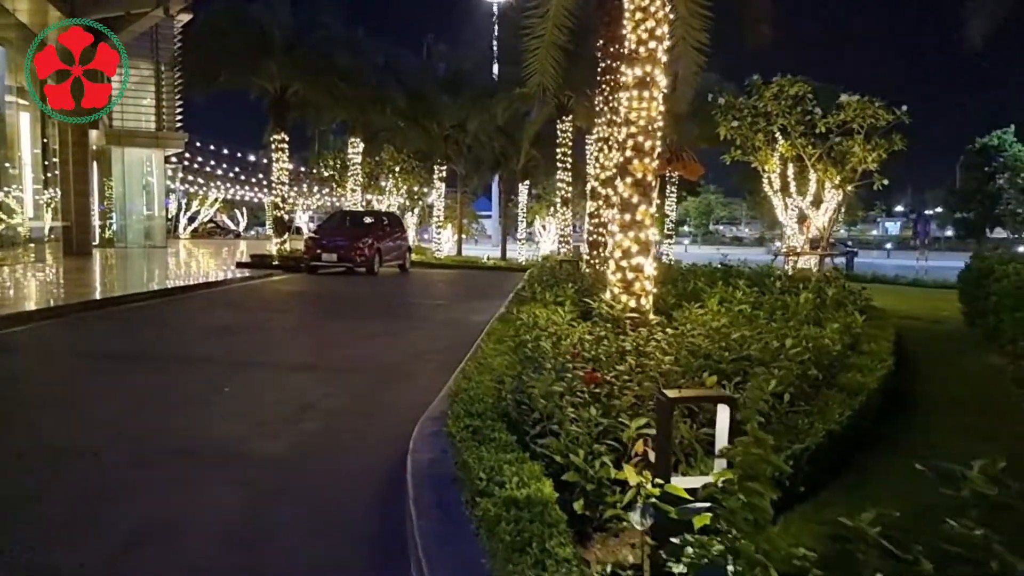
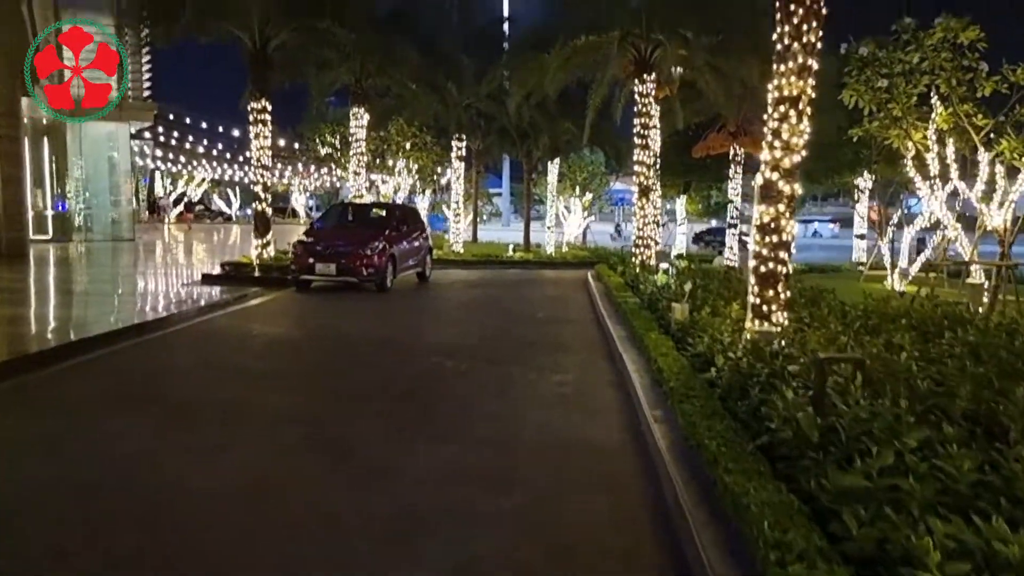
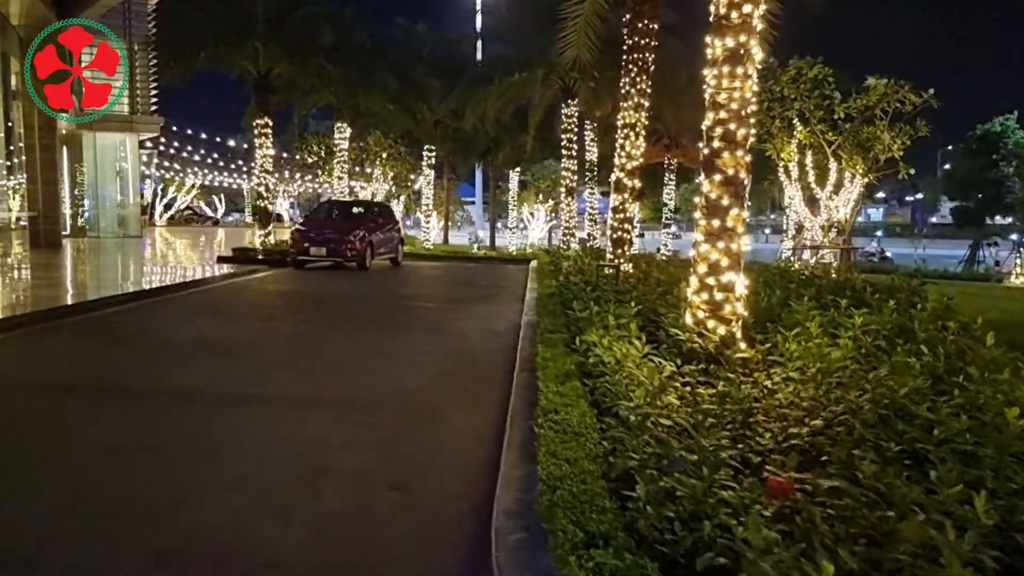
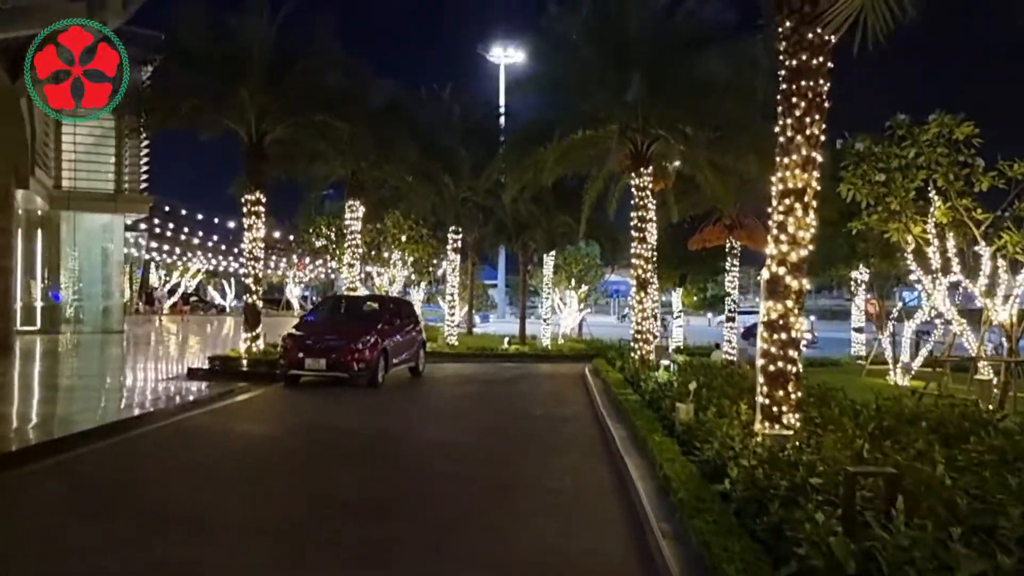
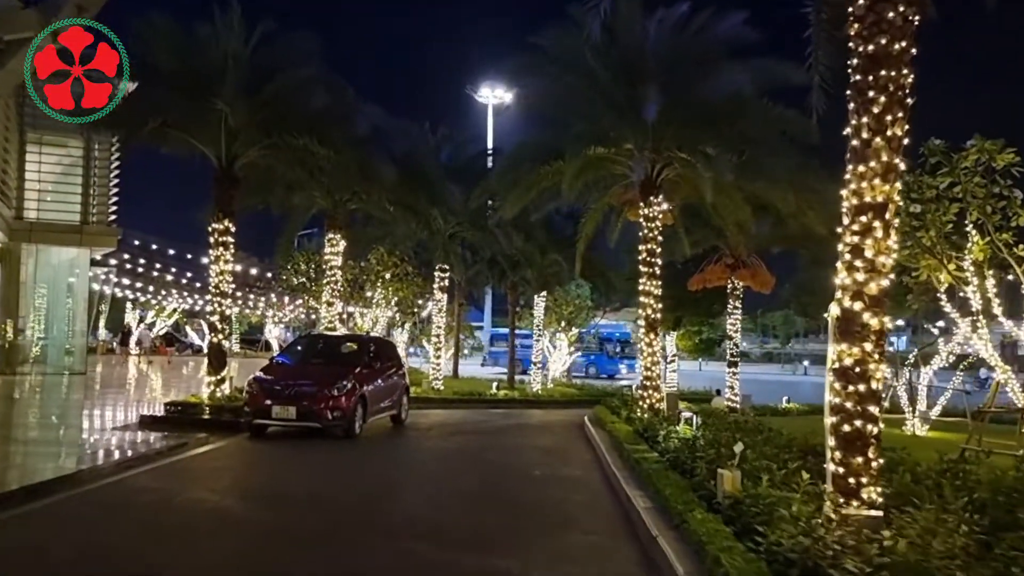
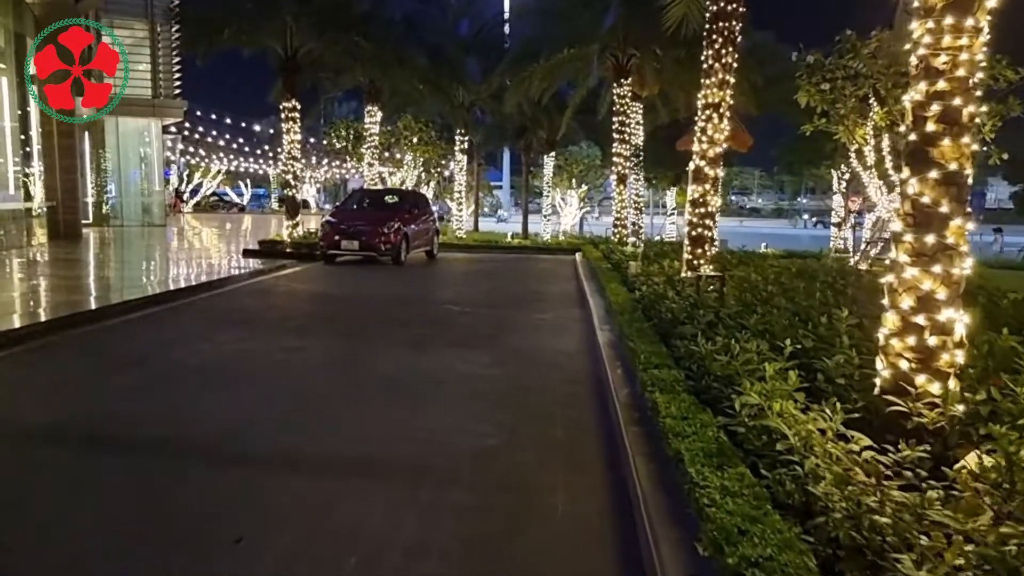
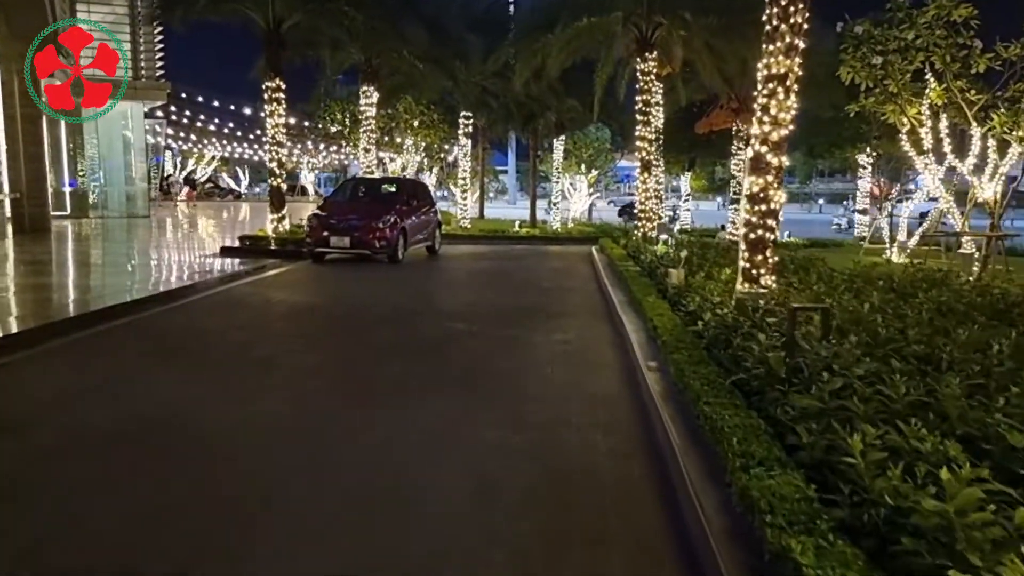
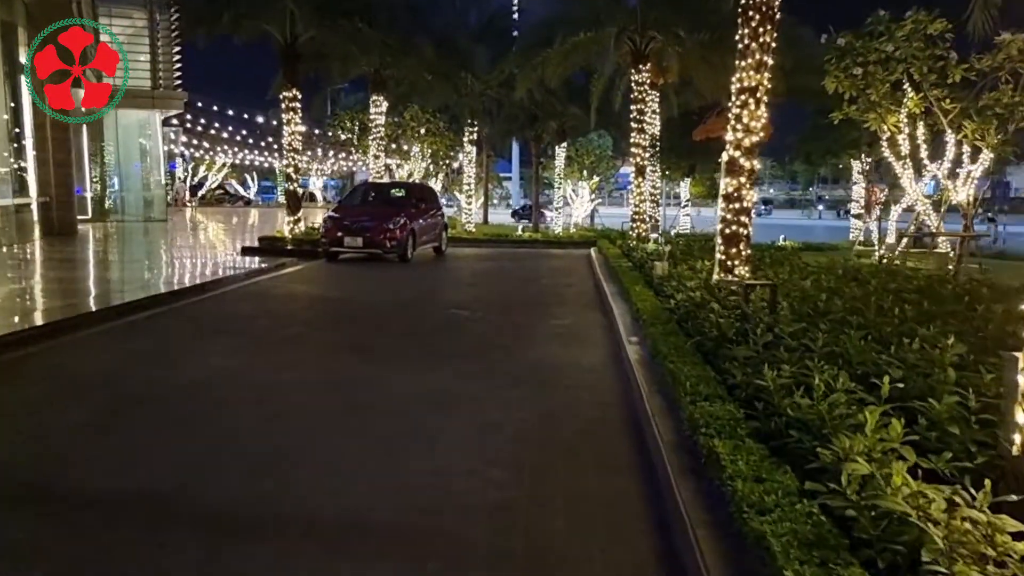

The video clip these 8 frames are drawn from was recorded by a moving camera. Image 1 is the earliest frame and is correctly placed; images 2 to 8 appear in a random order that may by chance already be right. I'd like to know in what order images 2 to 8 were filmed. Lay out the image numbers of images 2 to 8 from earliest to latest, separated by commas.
3, 6, 8, 7, 2, 4, 5
